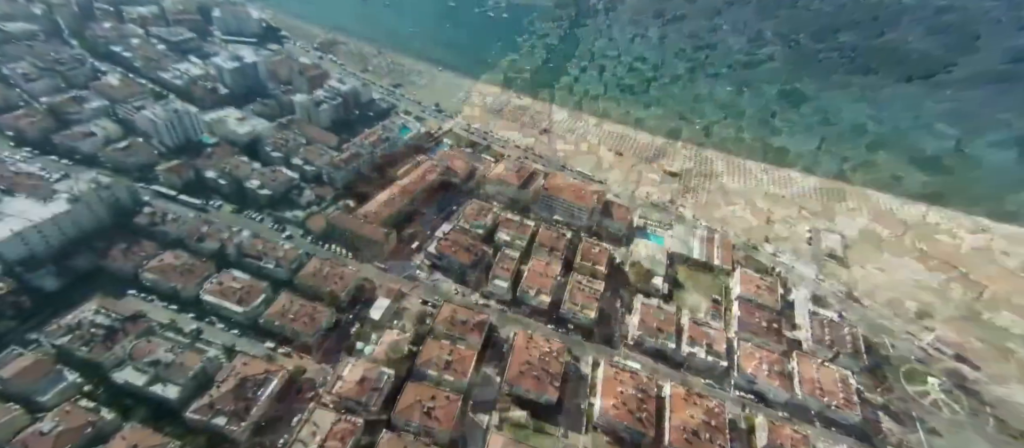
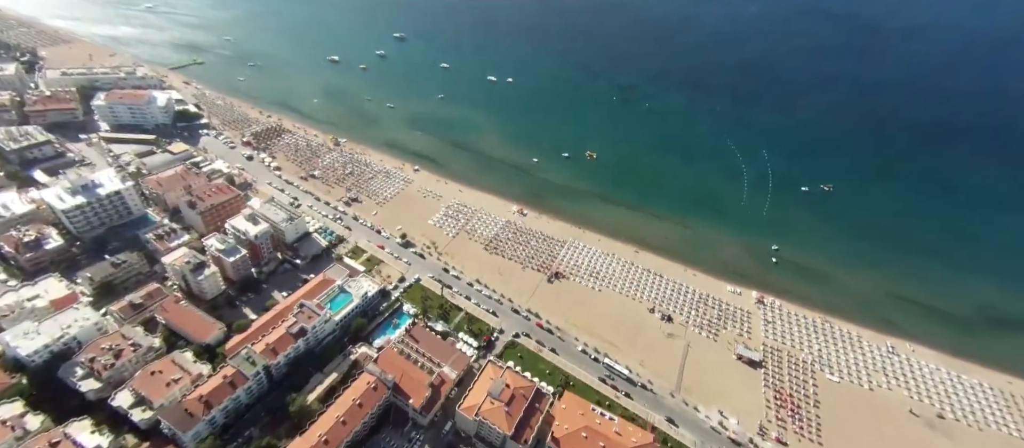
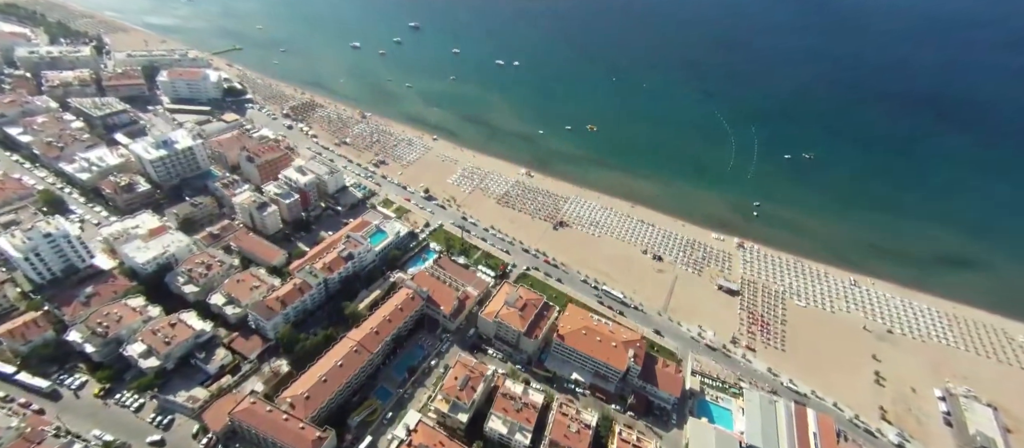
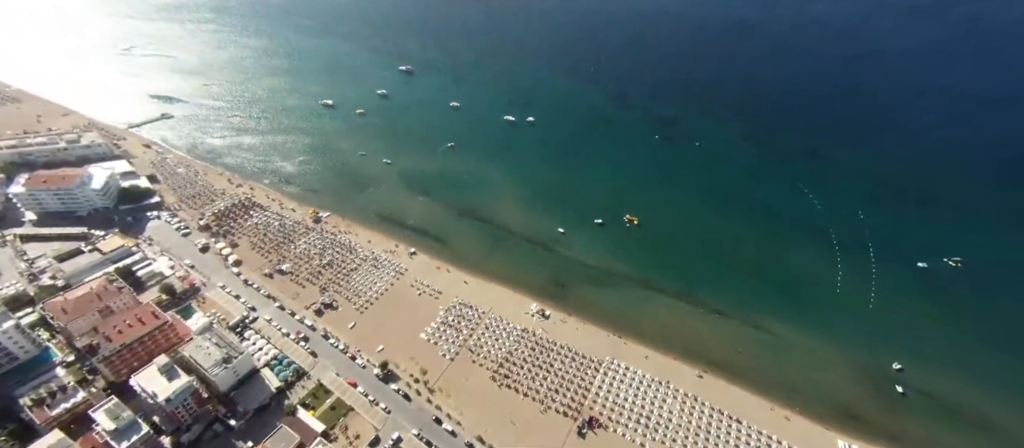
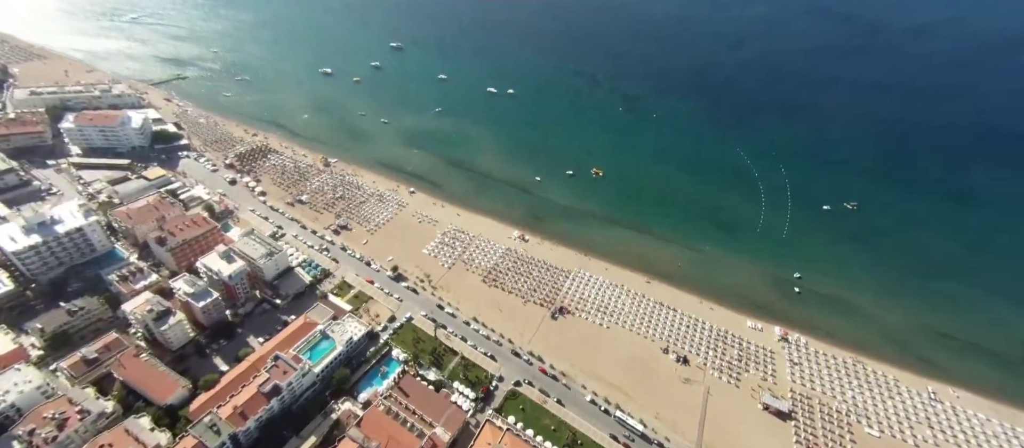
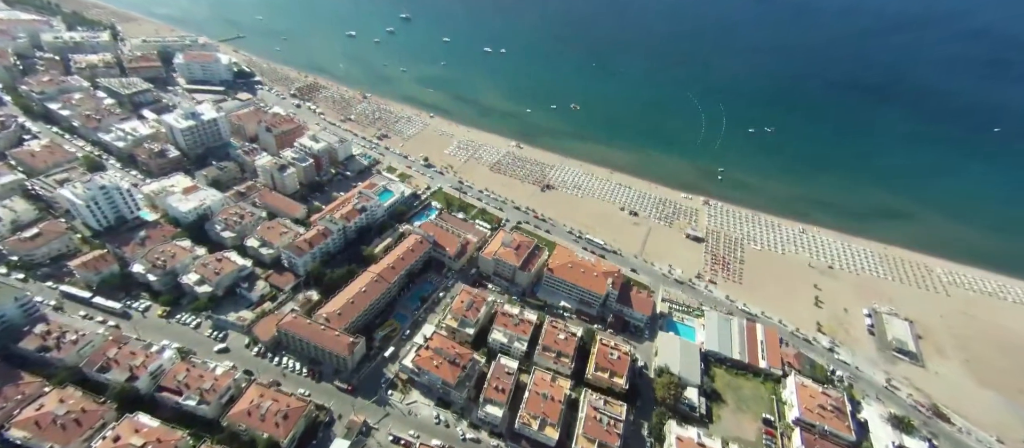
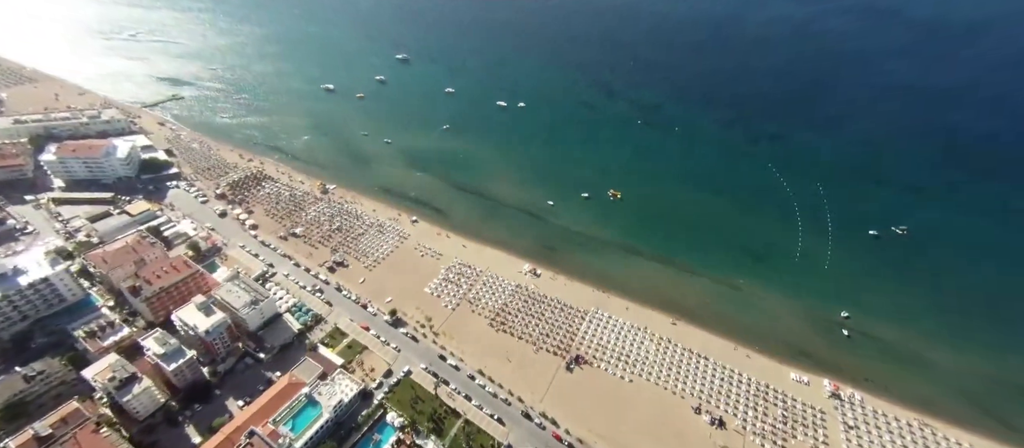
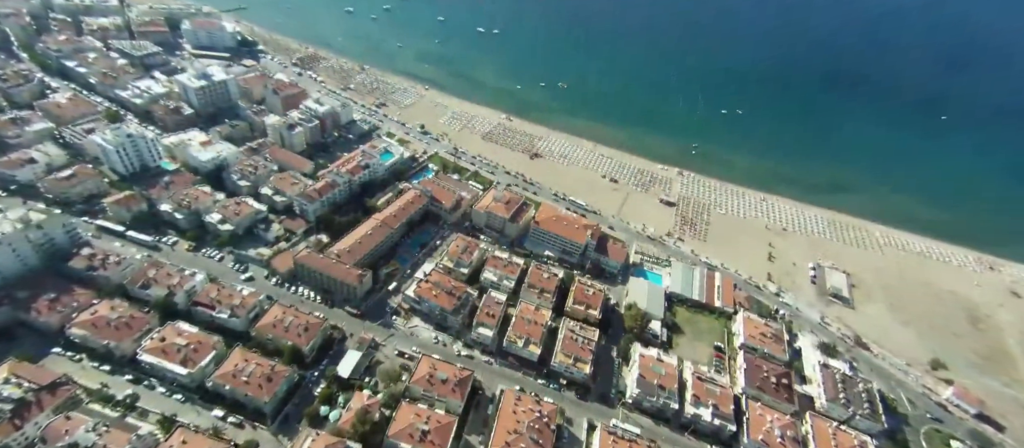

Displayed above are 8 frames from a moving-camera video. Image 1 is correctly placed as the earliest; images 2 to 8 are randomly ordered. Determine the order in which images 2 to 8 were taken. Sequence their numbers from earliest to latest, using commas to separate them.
8, 6, 3, 2, 5, 7, 4
